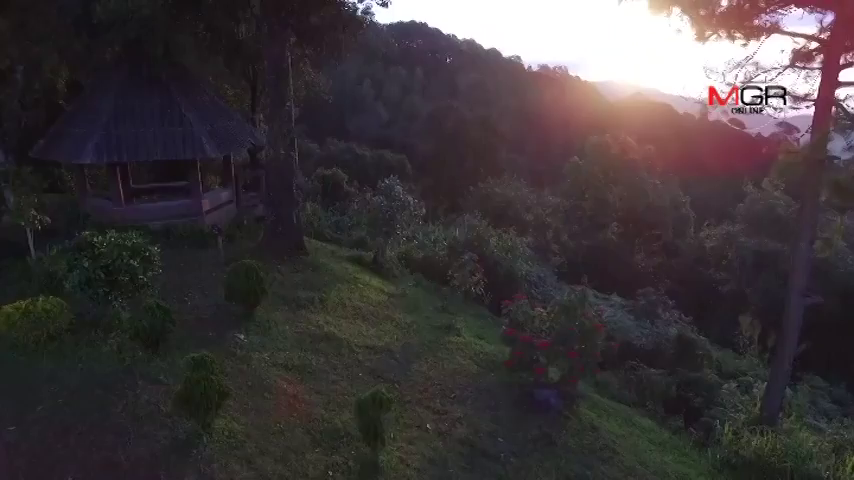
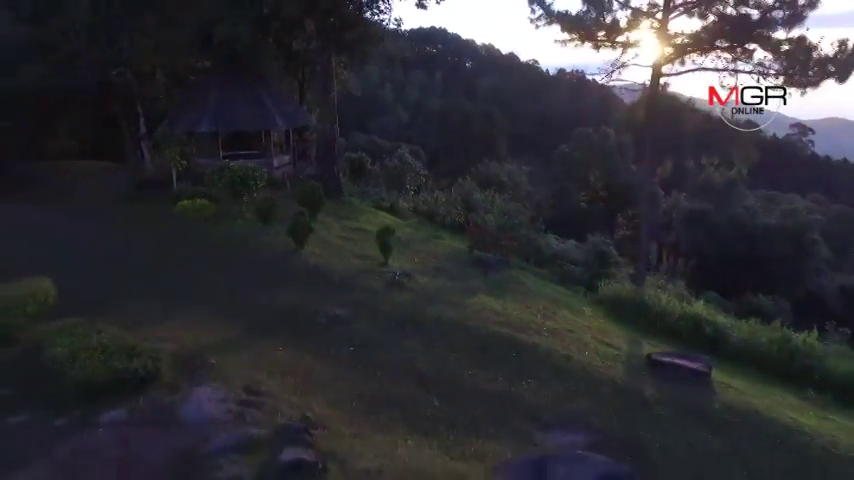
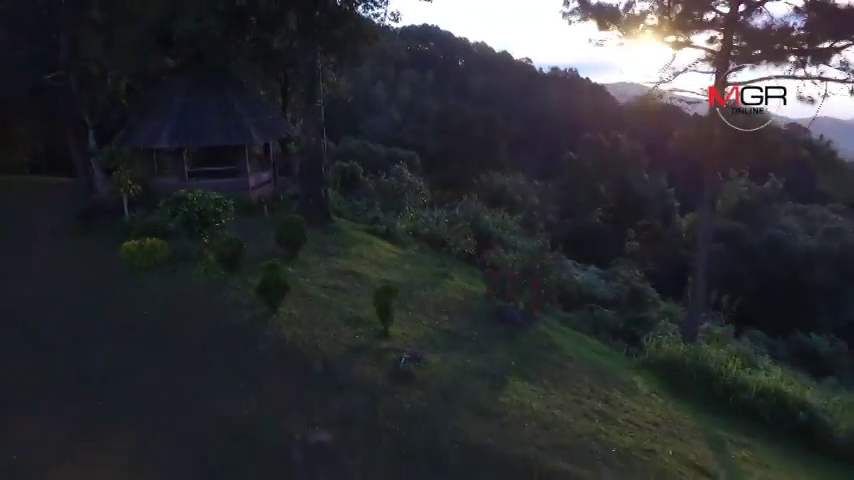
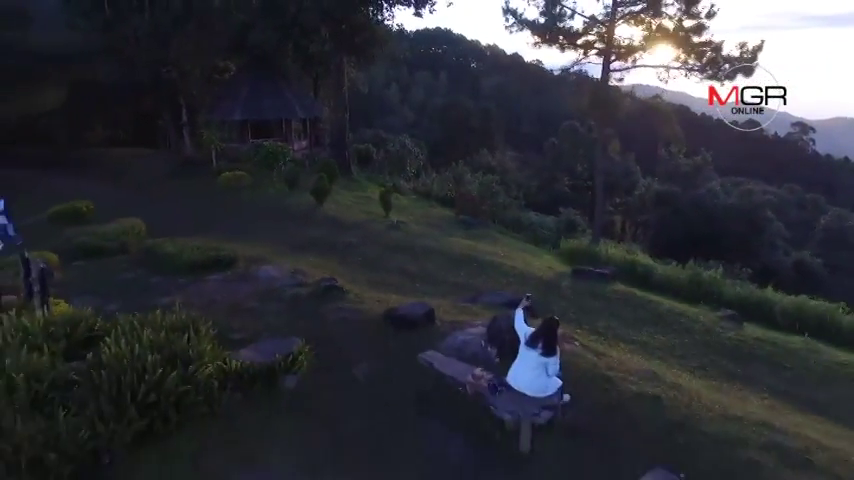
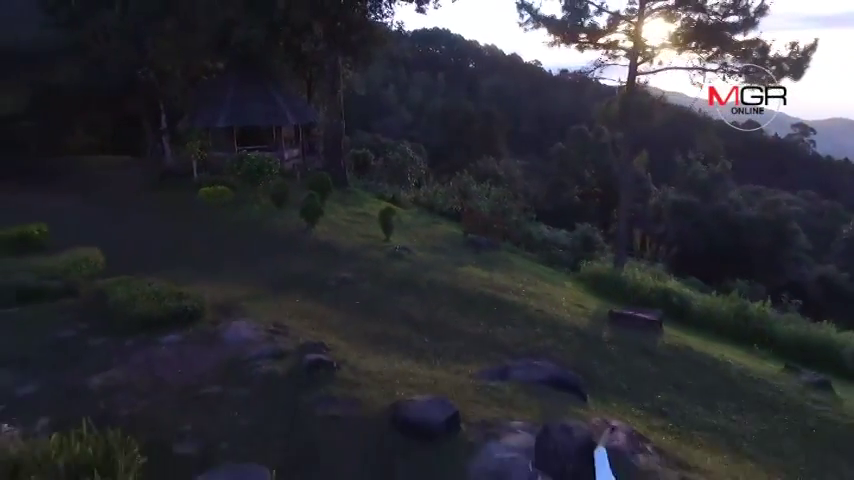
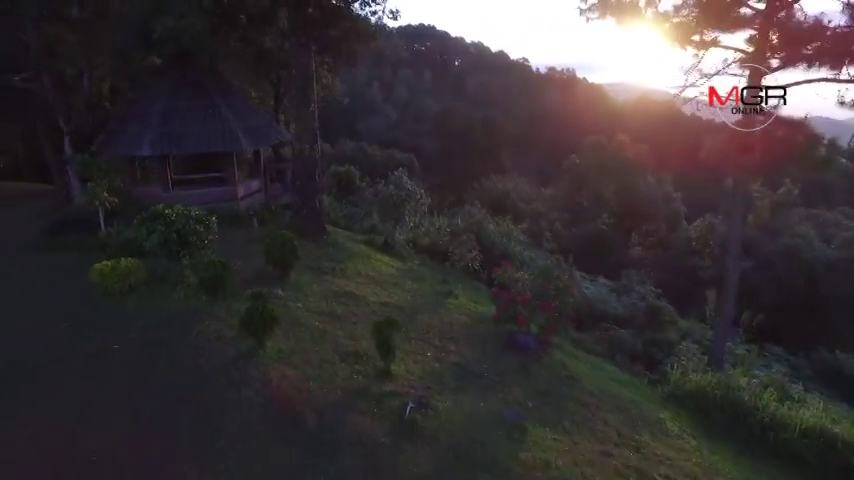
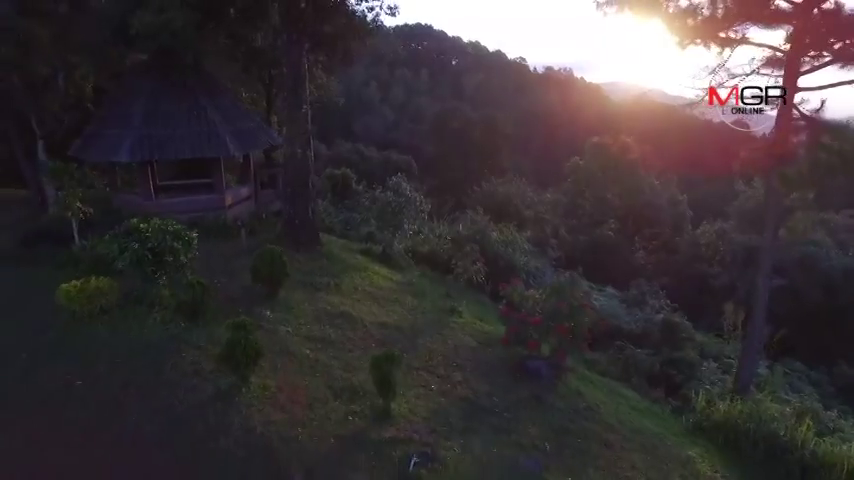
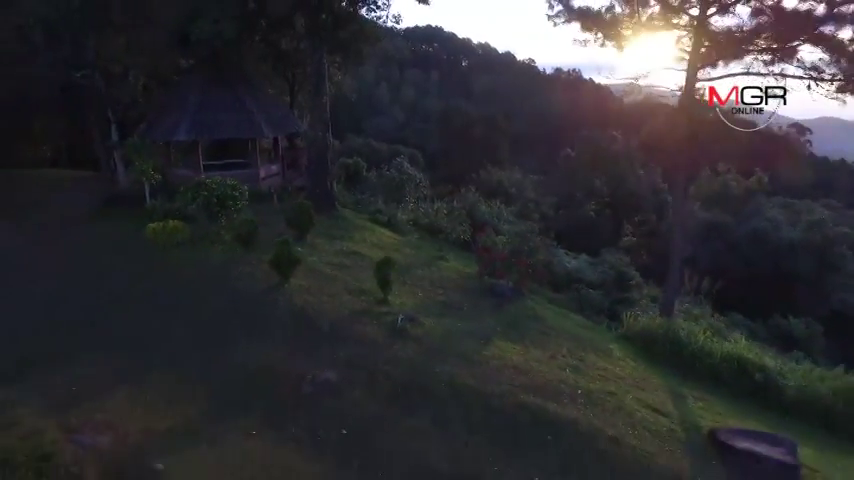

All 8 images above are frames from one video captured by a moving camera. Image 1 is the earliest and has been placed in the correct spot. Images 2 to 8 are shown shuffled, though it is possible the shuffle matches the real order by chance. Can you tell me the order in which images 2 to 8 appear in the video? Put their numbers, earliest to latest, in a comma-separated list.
7, 6, 3, 8, 2, 5, 4
